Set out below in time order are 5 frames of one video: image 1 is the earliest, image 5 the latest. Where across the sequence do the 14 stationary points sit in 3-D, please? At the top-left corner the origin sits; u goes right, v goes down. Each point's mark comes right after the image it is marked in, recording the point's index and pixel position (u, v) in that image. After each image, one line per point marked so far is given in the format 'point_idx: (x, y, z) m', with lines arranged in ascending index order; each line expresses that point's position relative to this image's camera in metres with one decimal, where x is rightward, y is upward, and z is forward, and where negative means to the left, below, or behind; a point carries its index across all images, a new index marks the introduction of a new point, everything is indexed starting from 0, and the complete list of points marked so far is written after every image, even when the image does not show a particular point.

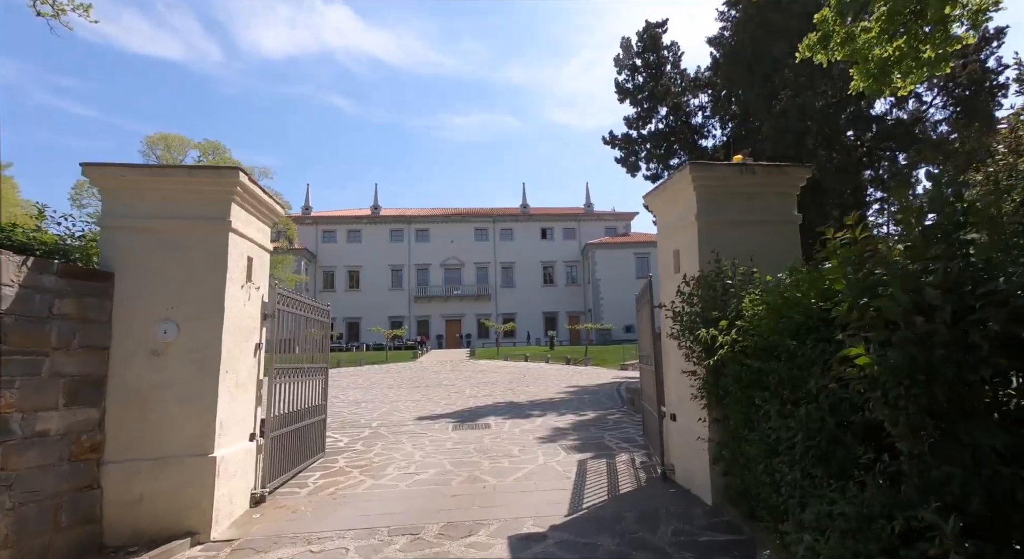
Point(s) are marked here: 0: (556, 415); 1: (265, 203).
0: (+0.9, -2.9, +11.2) m
1: (-2.5, +0.8, +5.4) m
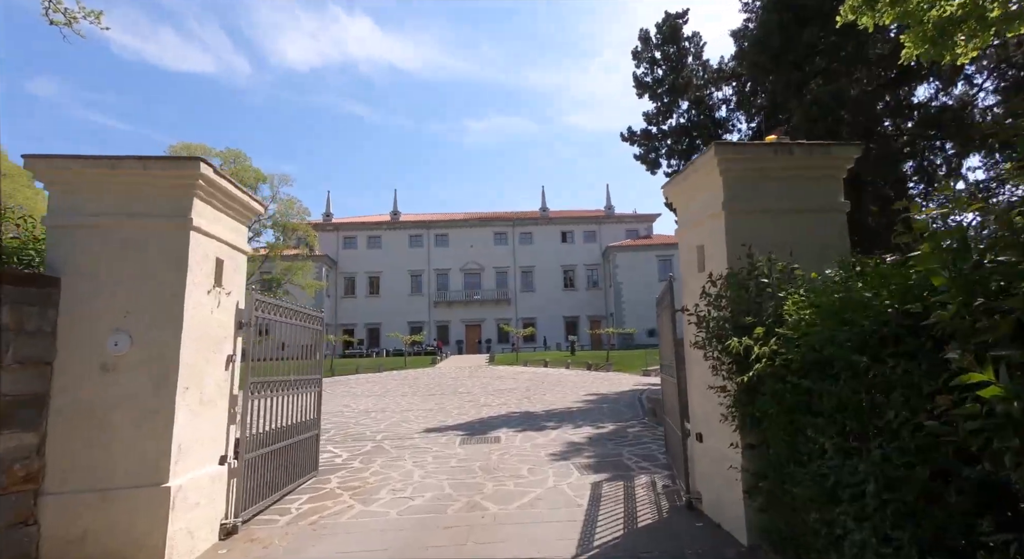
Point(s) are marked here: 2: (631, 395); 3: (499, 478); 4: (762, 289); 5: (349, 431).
0: (+1.2, -2.9, +10.5) m
1: (-2.5, +0.7, +4.9) m
2: (+3.8, -3.8, +17.1) m
3: (-0.2, -2.4, +6.5) m
4: (+1.7, -0.1, +3.6) m
5: (-3.3, -3.1, +10.7) m
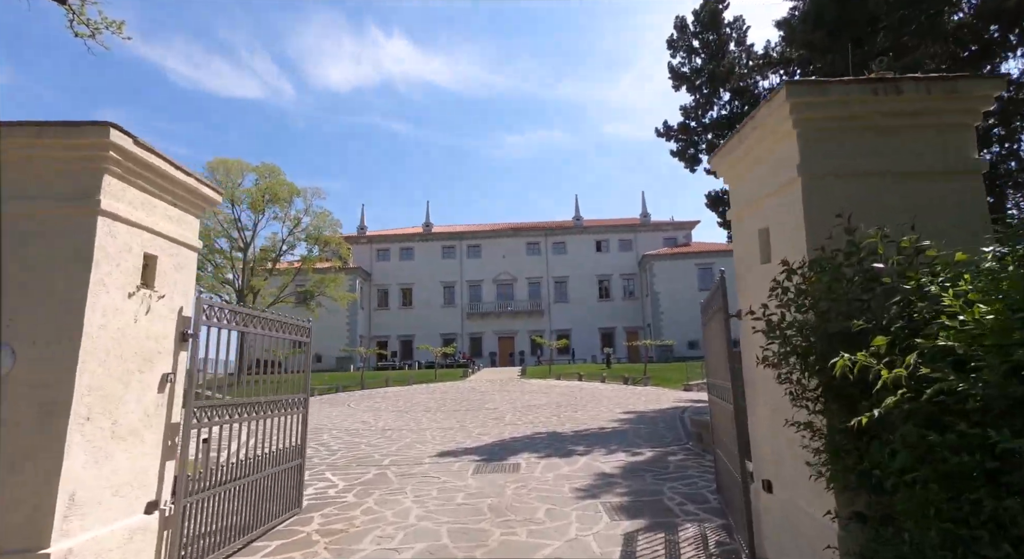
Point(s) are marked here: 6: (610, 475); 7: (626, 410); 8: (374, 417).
0: (+1.6, -3.0, +9.2) m
1: (-2.5, +0.7, +3.9) m
2: (+4.7, -4.0, +15.6) m
3: (0.0, -2.4, +5.3) m
4: (+1.6, 0.0, +2.4) m
5: (-2.9, -3.2, +9.8) m
6: (+1.4, -2.7, +7.5) m
7: (+3.6, -4.1, +16.7) m
8: (-4.3, -4.3, +16.7) m
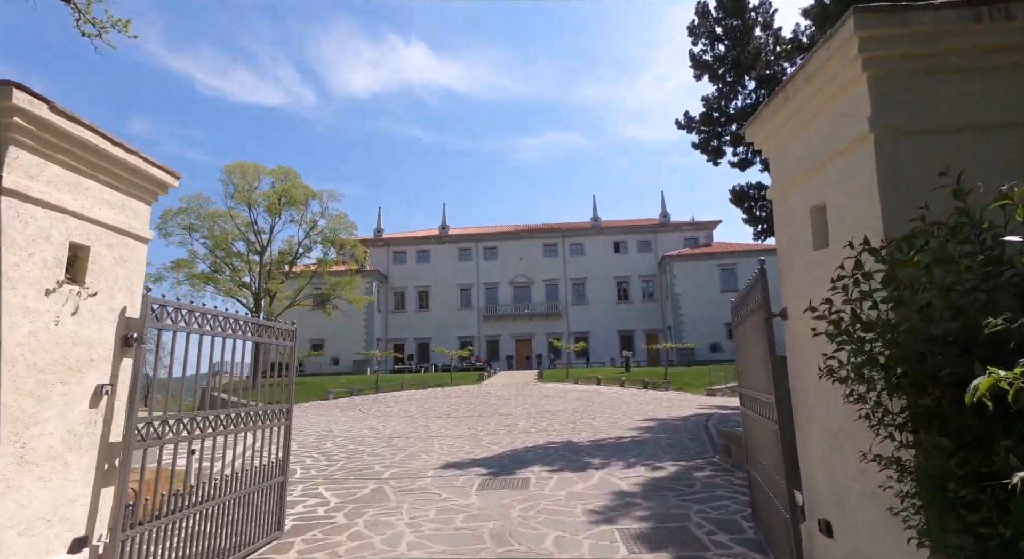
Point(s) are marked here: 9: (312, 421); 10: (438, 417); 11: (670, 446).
0: (+1.8, -3.0, +8.5) m
1: (-2.5, +0.8, +3.3) m
2: (+5.1, -4.0, +14.8) m
3: (0.0, -2.4, +4.6) m
4: (+1.5, +0.1, +1.6) m
5: (-2.7, -3.2, +9.2) m
6: (+1.5, -2.7, +6.7) m
7: (+4.0, -4.1, +15.9) m
8: (-3.9, -4.4, +16.2) m
9: (-6.5, -4.6, +17.1) m
10: (-2.5, -4.6, +17.7) m
11: (+3.1, -3.2, +10.3) m
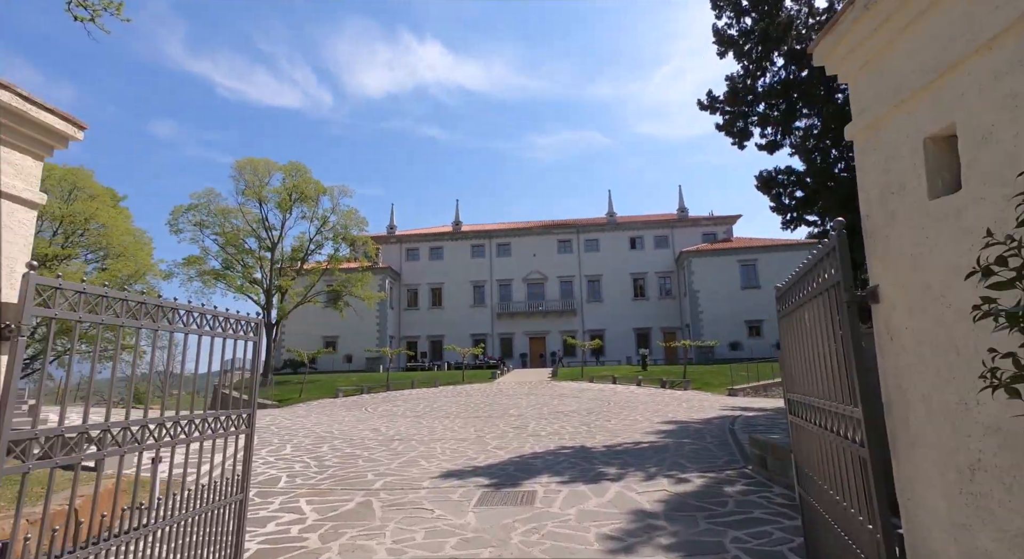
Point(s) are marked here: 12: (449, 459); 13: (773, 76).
0: (+1.8, -2.8, +7.5) m
1: (-2.6, +0.9, +2.5) m
2: (+5.4, -3.8, +13.8) m
3: (0.0, -2.3, +3.8) m
4: (+1.4, +0.2, +0.7) m
5: (-2.6, -3.1, +8.4) m
6: (+1.5, -2.5, +5.8) m
7: (+4.3, -3.9, +14.9) m
8: (-3.6, -4.2, +15.4) m
9: (-6.2, -4.4, +16.4) m
10: (-2.1, -4.4, +16.9) m
11: (+3.2, -3.1, +9.3) m
12: (-1.1, -3.2, +9.5) m
13: (+6.6, +5.1, +13.3) m
